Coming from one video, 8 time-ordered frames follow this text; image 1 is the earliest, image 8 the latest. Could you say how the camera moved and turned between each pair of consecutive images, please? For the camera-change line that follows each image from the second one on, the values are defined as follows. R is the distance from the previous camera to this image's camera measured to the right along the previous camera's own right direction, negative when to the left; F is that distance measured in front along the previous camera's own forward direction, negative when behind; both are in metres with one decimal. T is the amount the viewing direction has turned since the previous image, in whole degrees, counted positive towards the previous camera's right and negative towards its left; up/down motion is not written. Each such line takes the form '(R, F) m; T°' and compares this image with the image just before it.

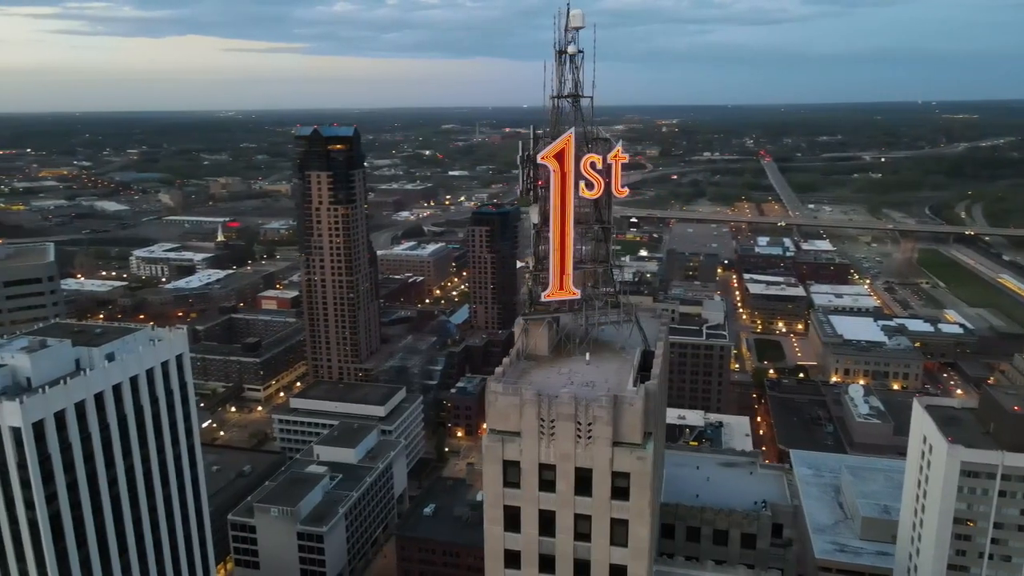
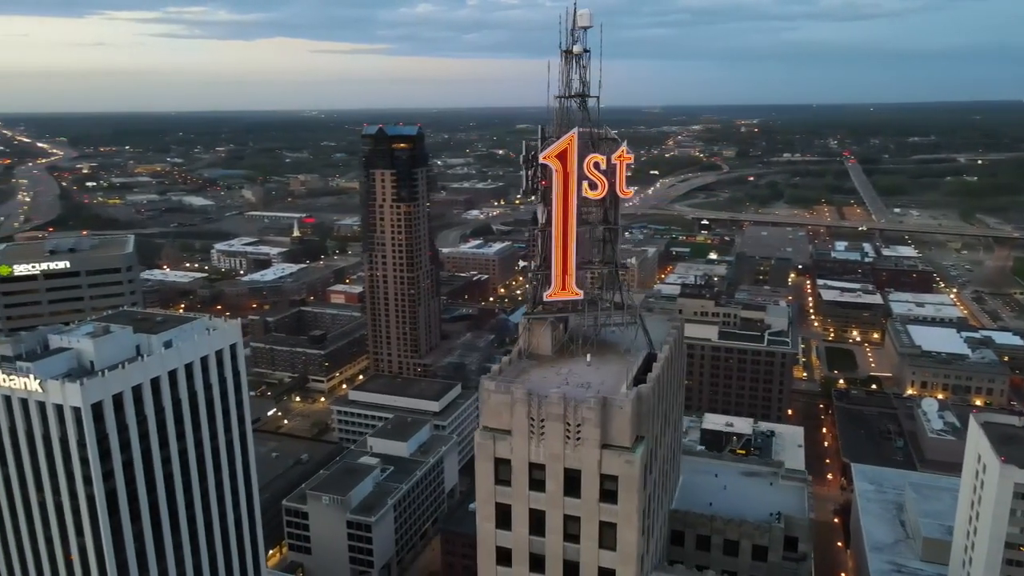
(+2.1, 0.0) m; -5°
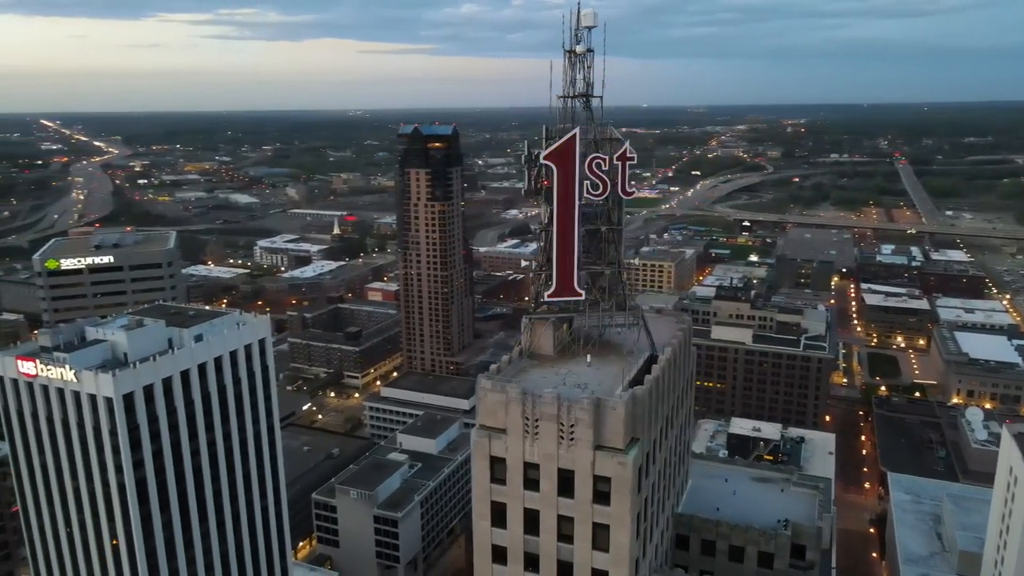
(+1.2, 0.0) m; -3°
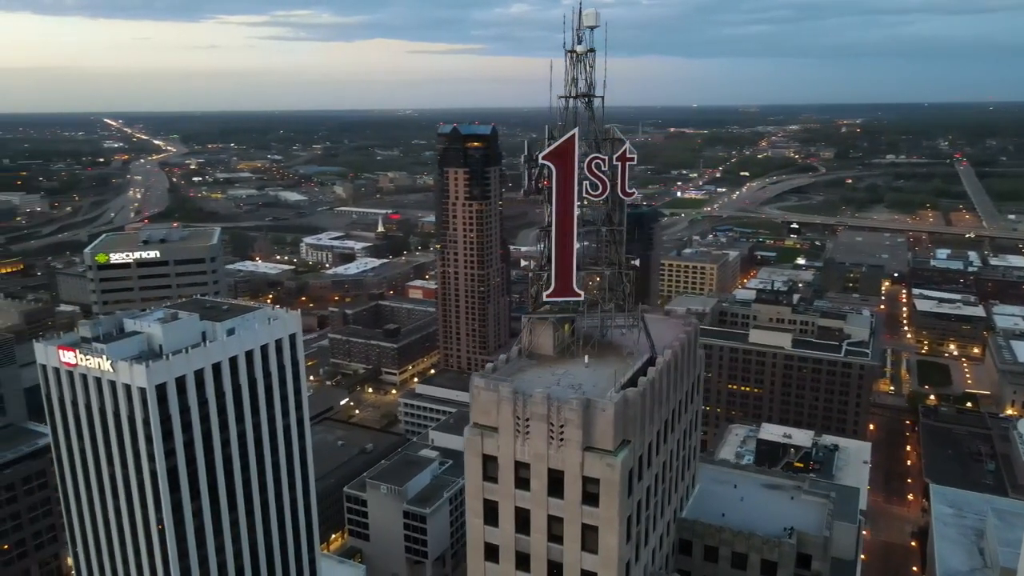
(+1.4, 0.0) m; -3°
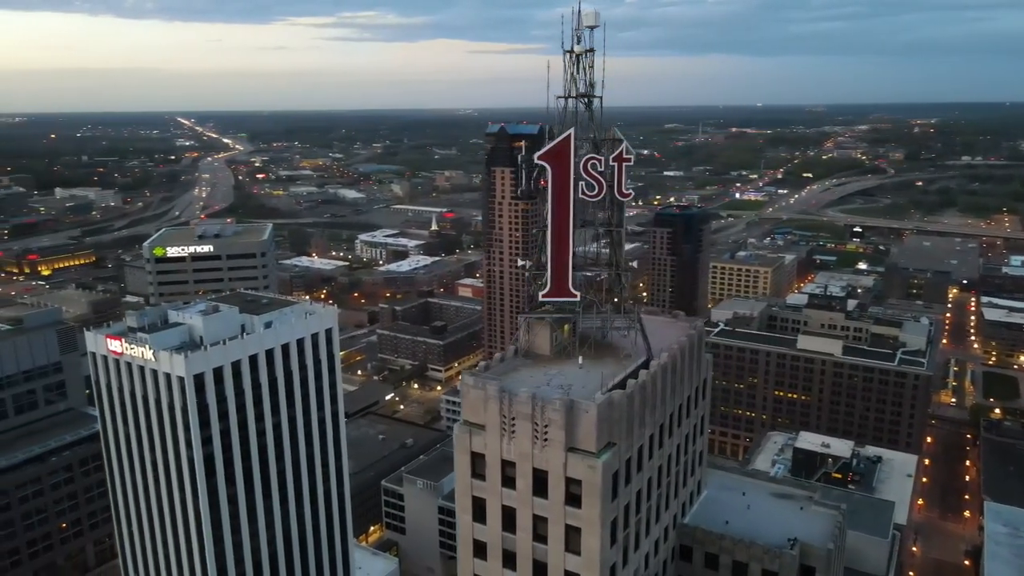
(+1.8, 0.0) m; -4°
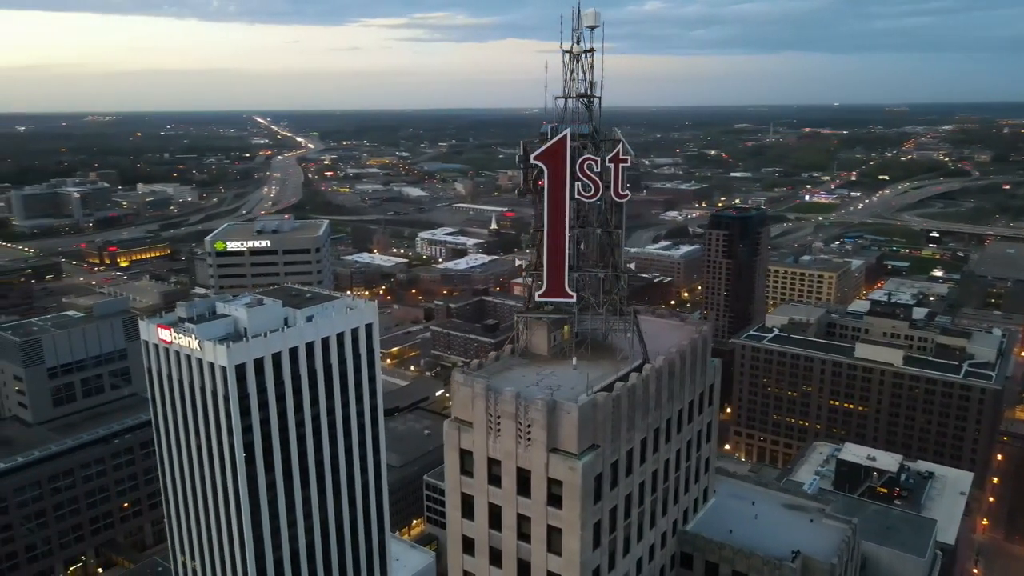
(+2.0, 0.0) m; -5°
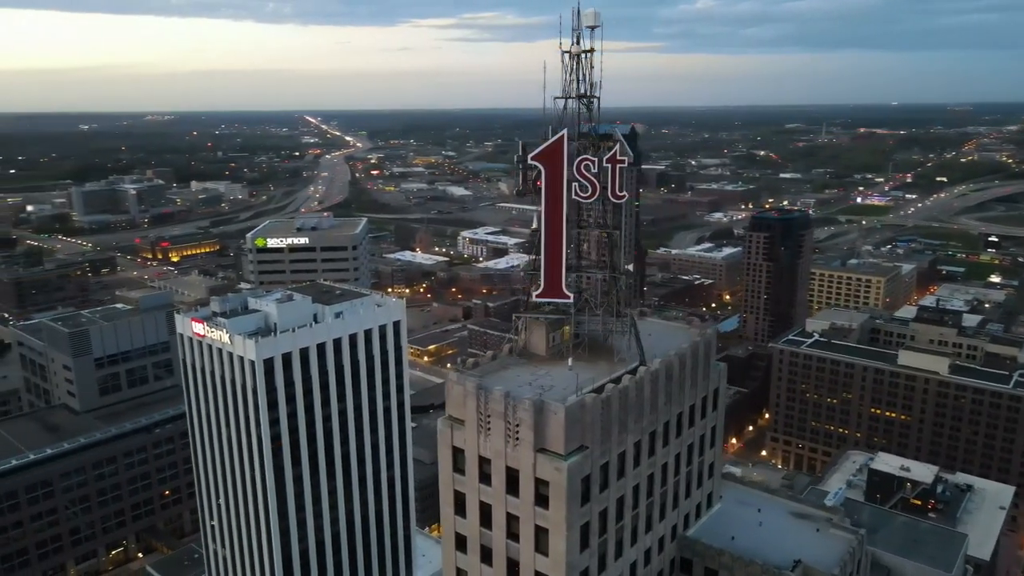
(+1.4, 0.0) m; -3°
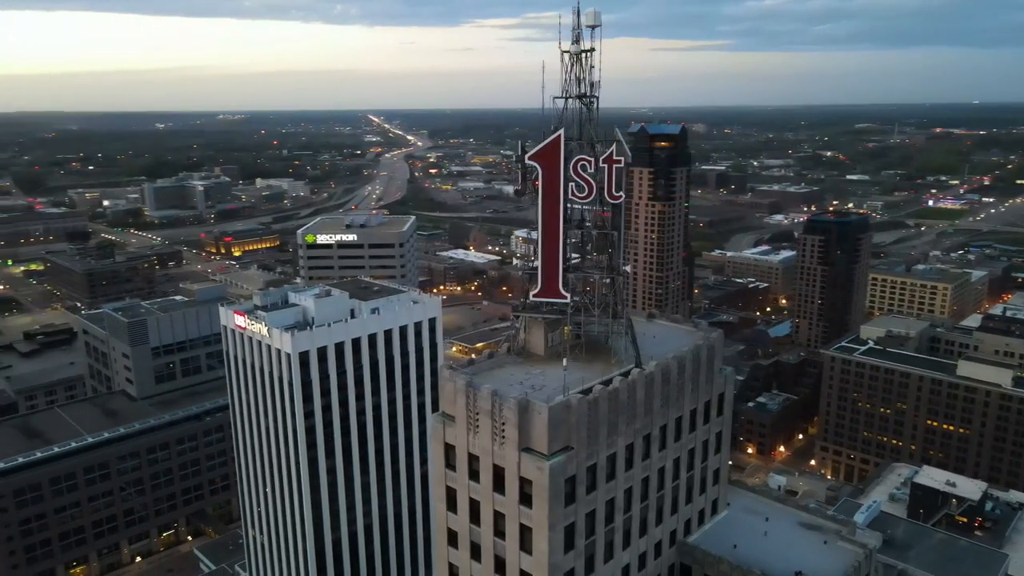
(+1.8, 0.0) m; -4°
